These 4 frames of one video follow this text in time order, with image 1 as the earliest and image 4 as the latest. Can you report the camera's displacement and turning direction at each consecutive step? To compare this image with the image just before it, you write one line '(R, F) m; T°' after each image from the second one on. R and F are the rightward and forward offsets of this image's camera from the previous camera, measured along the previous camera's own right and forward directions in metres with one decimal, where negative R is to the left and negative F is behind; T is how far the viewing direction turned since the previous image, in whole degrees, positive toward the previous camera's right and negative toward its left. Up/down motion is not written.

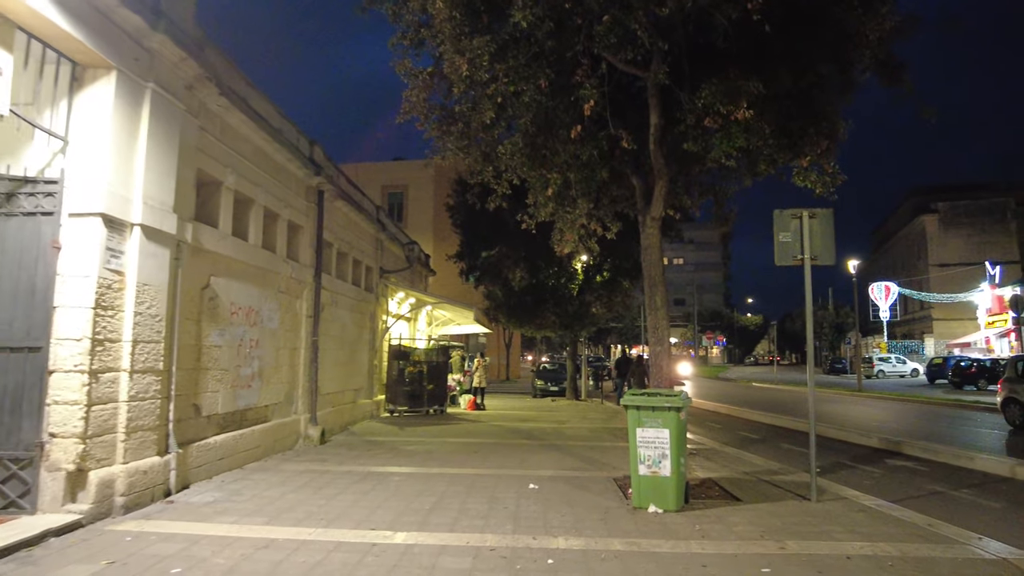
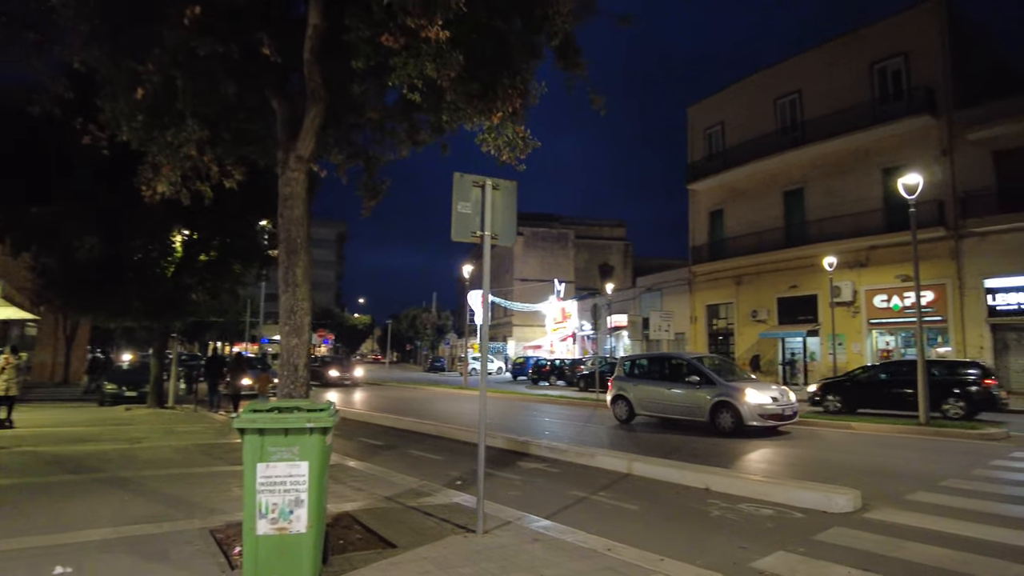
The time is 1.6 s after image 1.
(+0.3, +2.3) m; +33°
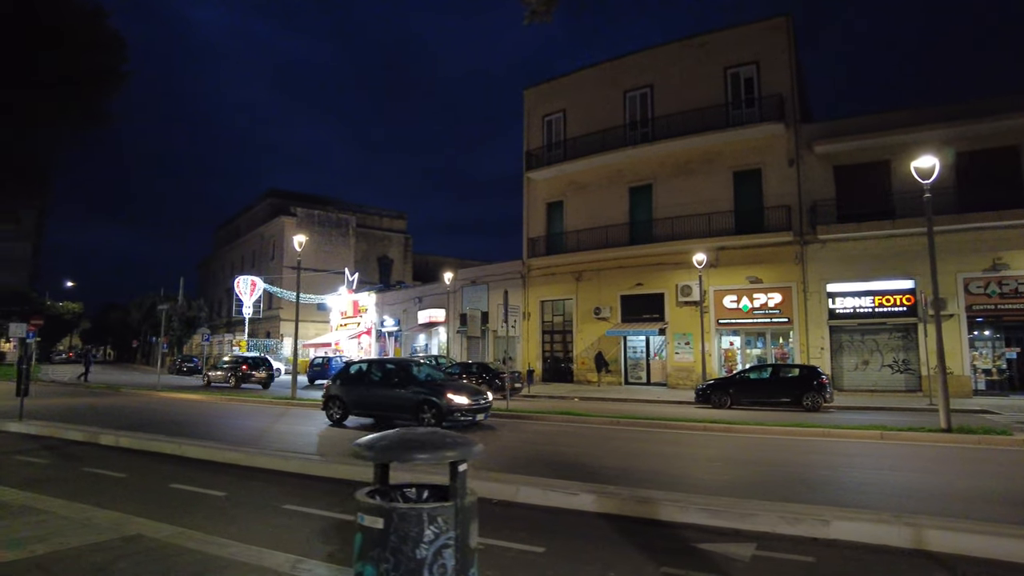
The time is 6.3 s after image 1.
(-4.0, +6.1) m; +23°
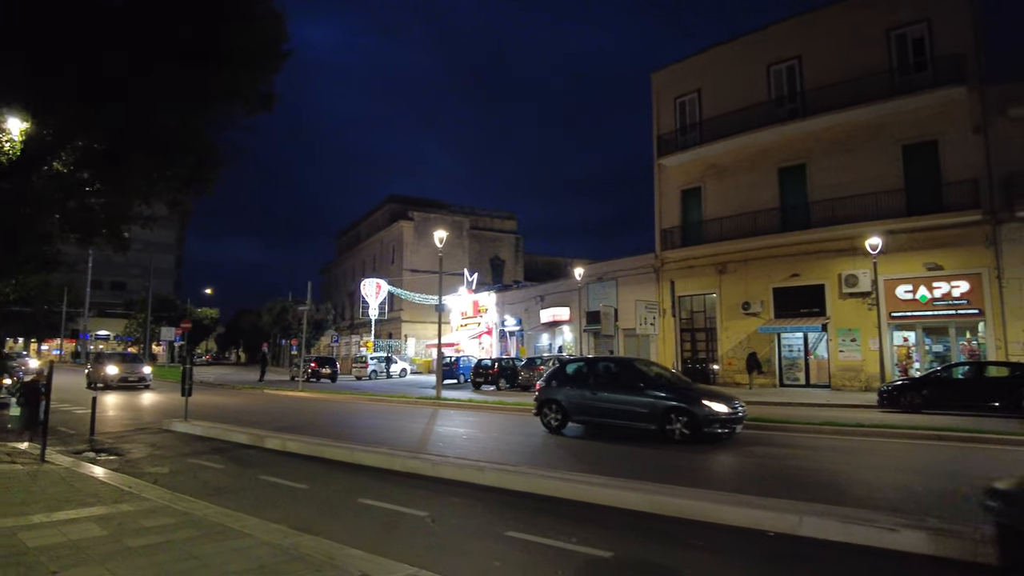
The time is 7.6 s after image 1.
(-1.7, +1.5) m; -9°
